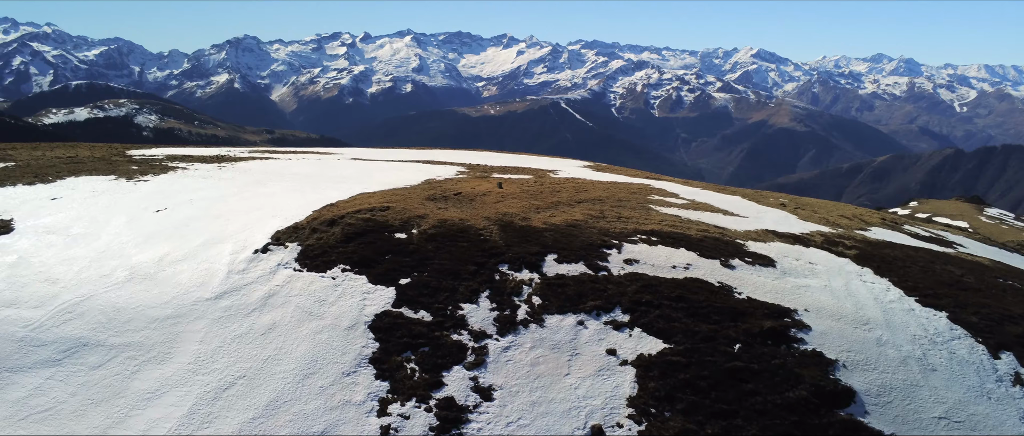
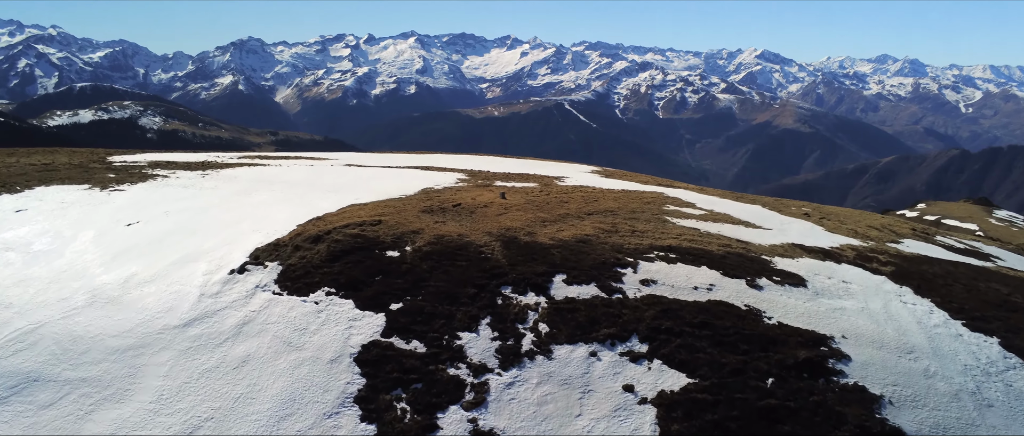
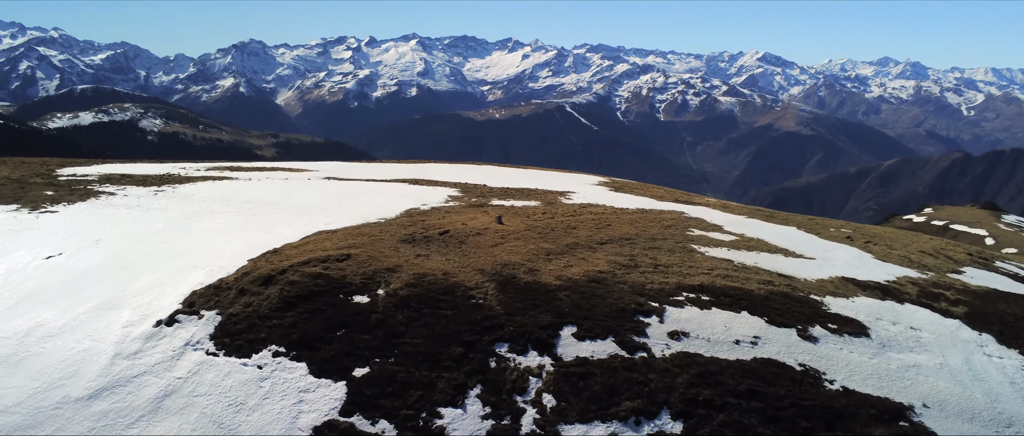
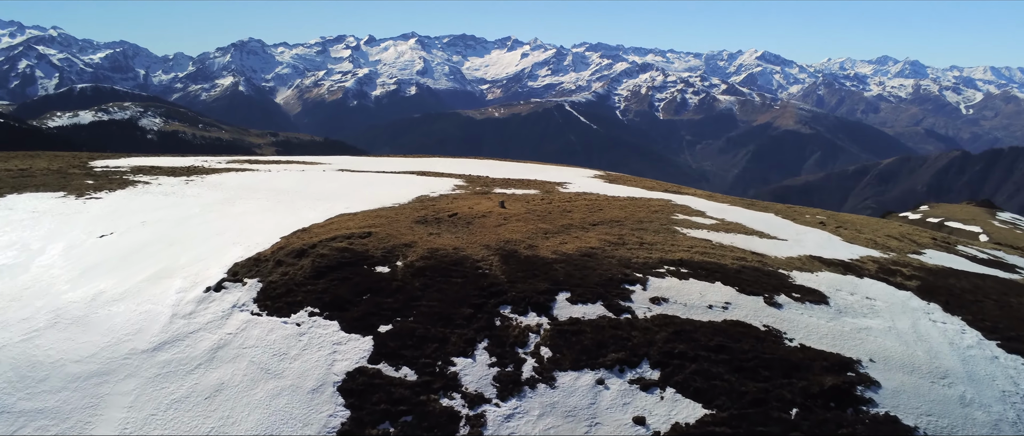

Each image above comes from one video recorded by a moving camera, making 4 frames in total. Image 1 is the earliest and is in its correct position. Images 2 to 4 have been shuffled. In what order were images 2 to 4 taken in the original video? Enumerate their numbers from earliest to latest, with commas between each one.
2, 4, 3
